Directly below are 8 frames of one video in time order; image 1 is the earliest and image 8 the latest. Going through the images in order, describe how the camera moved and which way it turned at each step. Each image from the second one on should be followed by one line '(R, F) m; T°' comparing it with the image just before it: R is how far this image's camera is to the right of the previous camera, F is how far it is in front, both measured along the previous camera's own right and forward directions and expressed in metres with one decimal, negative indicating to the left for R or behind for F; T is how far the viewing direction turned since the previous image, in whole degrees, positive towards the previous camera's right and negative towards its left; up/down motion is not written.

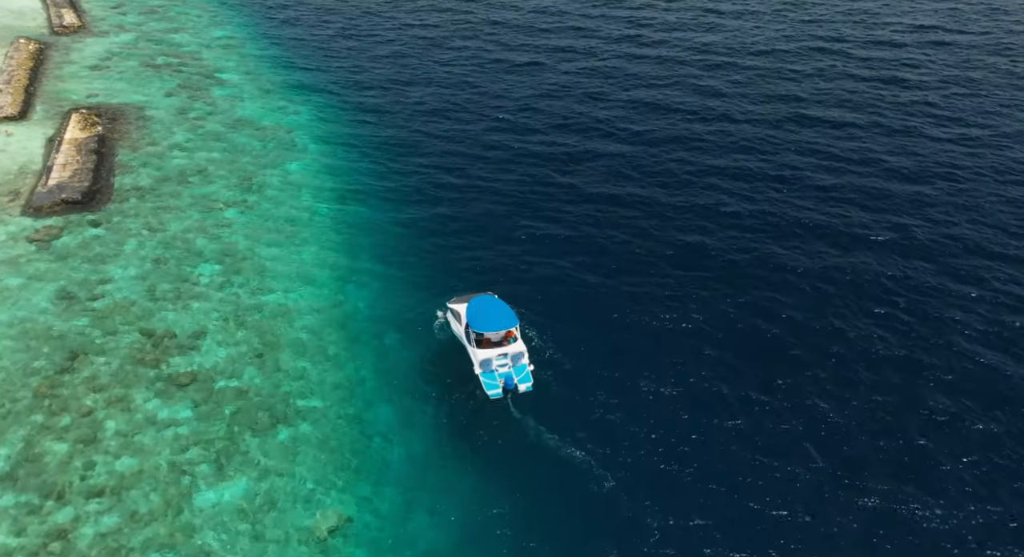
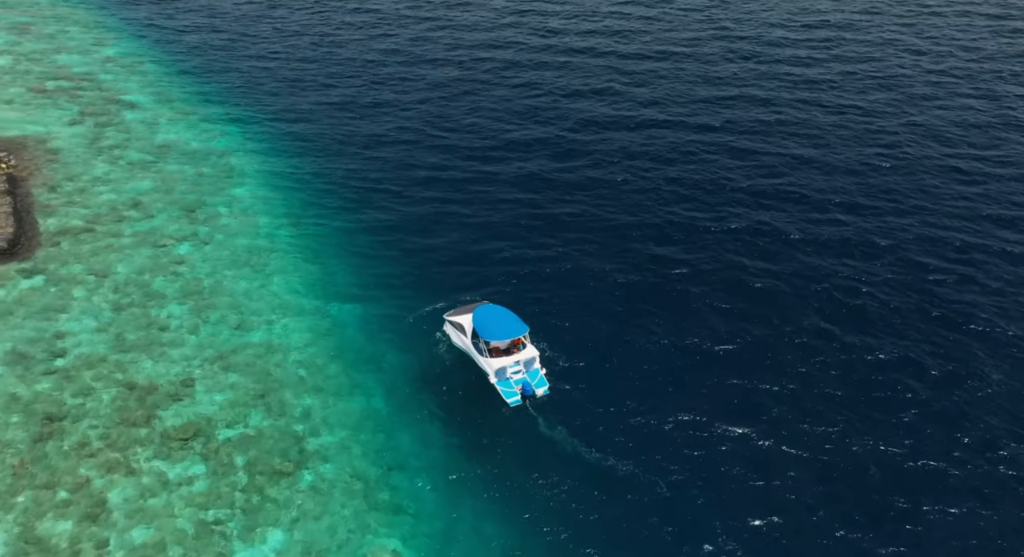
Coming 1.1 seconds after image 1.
(-8.9, +0.5) m; +9°
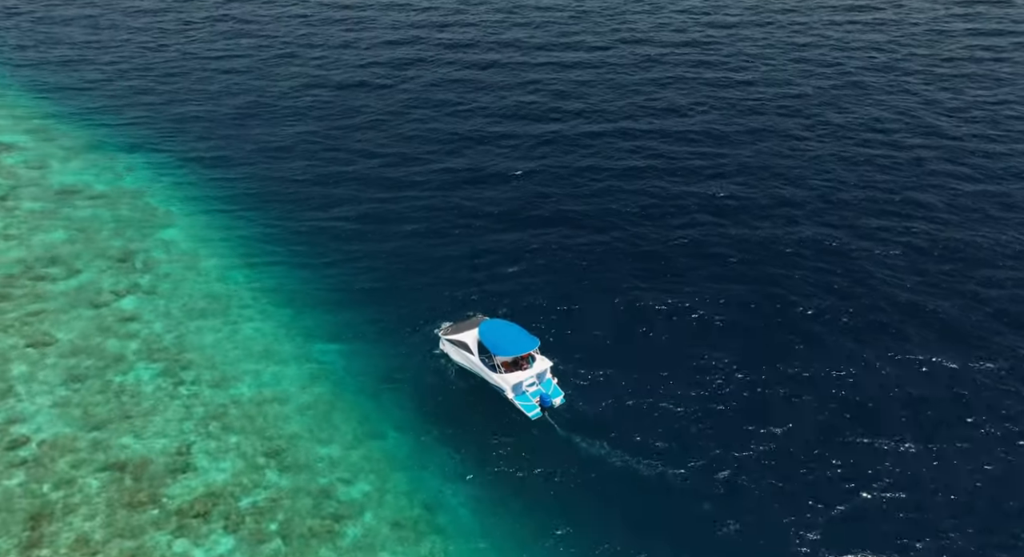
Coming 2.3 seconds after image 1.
(-10.9, +1.2) m; +11°
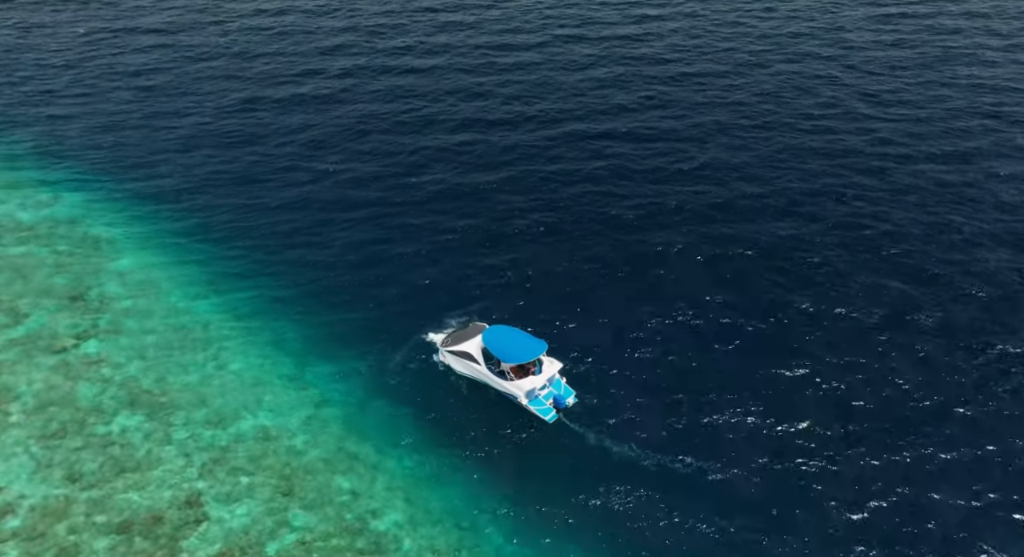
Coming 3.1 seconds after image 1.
(-7.9, +1.0) m; +8°
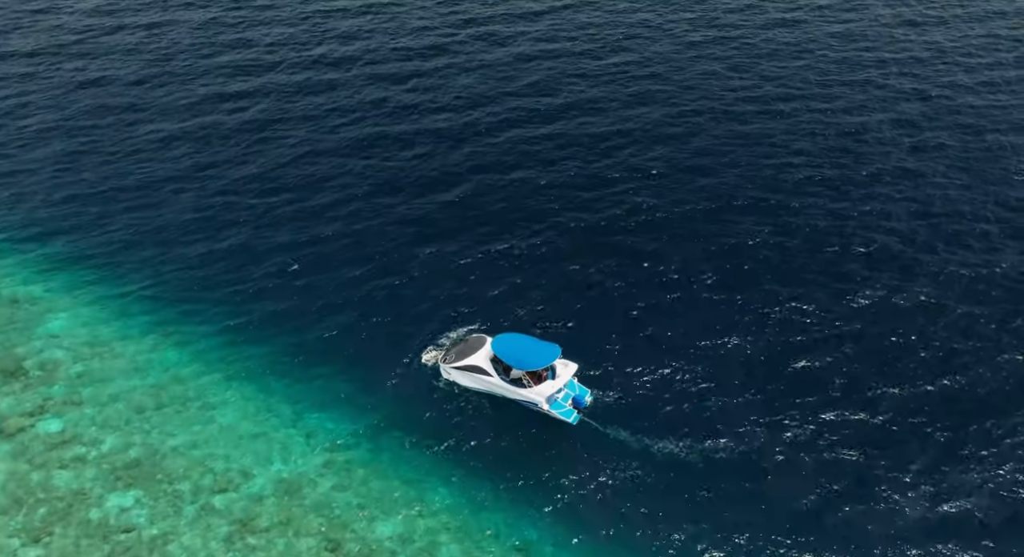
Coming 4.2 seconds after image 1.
(-11.0, +1.8) m; +12°
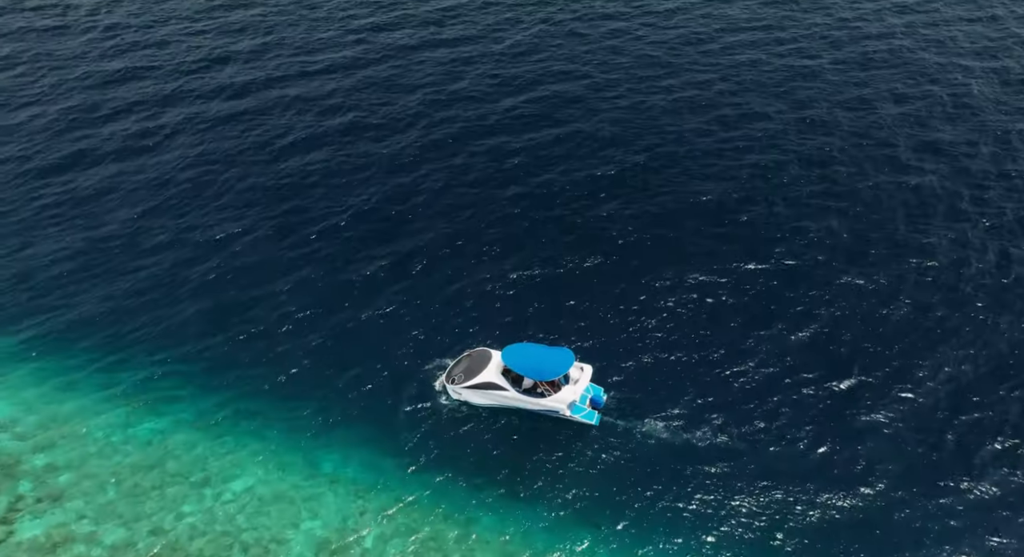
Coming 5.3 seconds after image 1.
(-10.5, +1.6) m; +11°
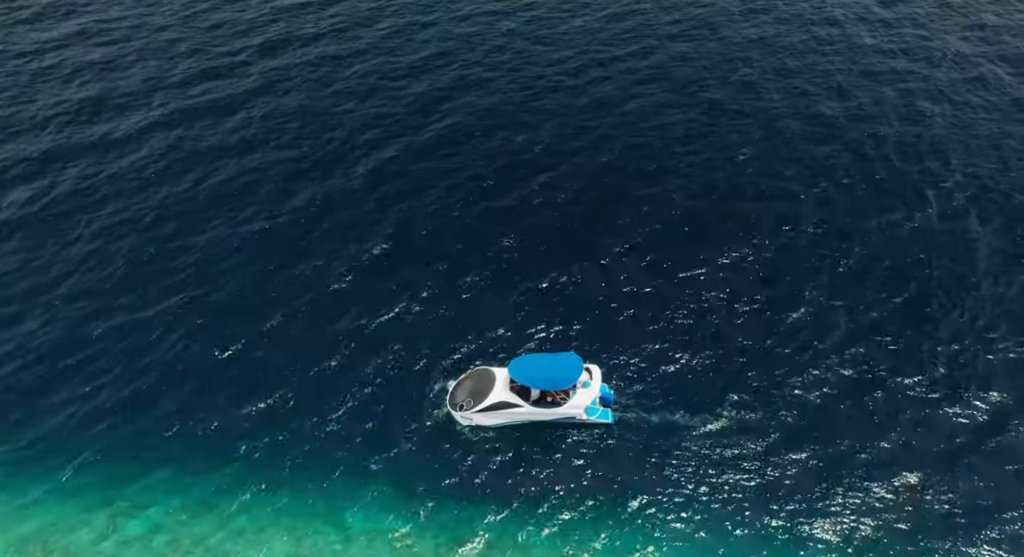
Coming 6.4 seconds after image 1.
(-13.1, +2.3) m; +14°
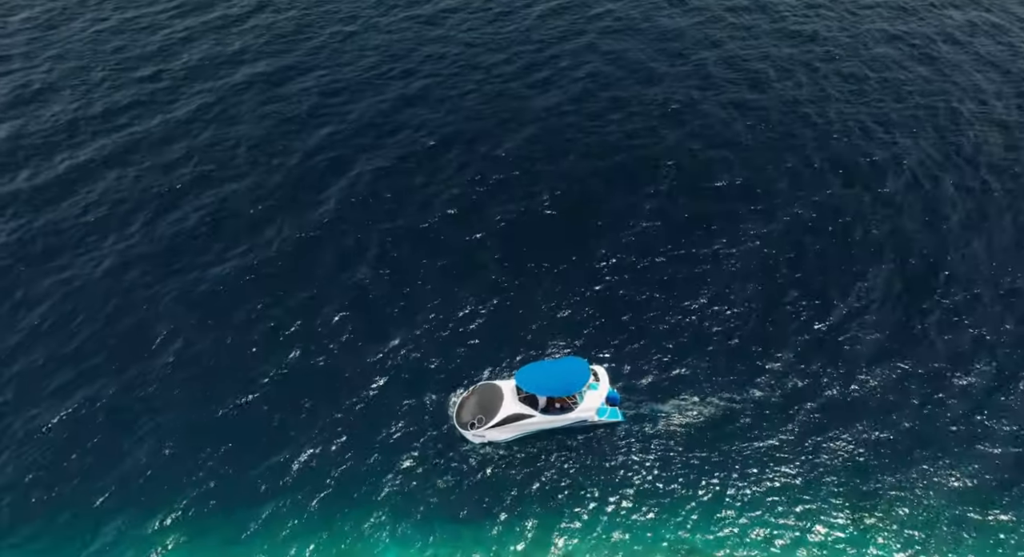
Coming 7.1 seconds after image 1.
(-9.8, +1.2) m; +10°
